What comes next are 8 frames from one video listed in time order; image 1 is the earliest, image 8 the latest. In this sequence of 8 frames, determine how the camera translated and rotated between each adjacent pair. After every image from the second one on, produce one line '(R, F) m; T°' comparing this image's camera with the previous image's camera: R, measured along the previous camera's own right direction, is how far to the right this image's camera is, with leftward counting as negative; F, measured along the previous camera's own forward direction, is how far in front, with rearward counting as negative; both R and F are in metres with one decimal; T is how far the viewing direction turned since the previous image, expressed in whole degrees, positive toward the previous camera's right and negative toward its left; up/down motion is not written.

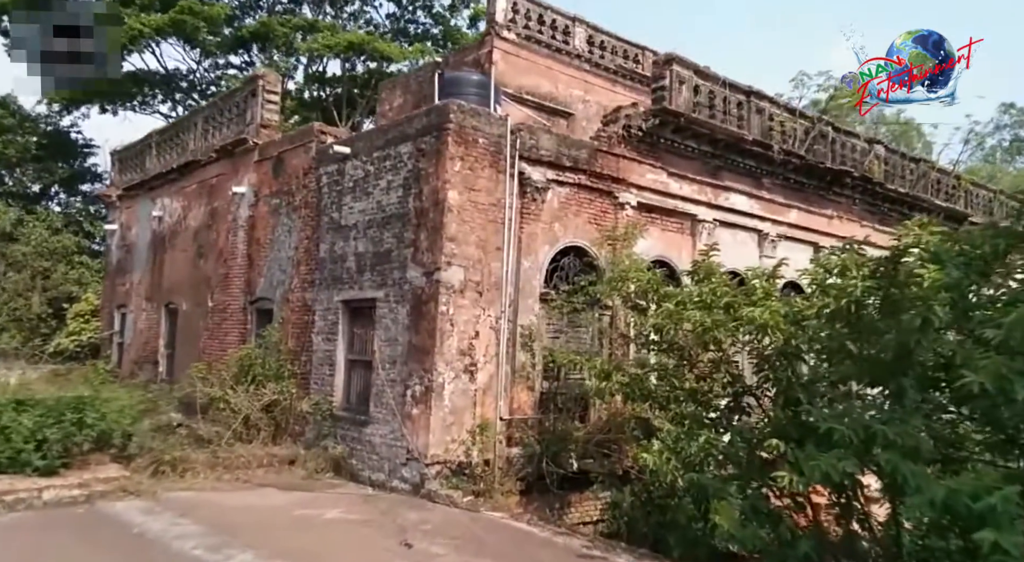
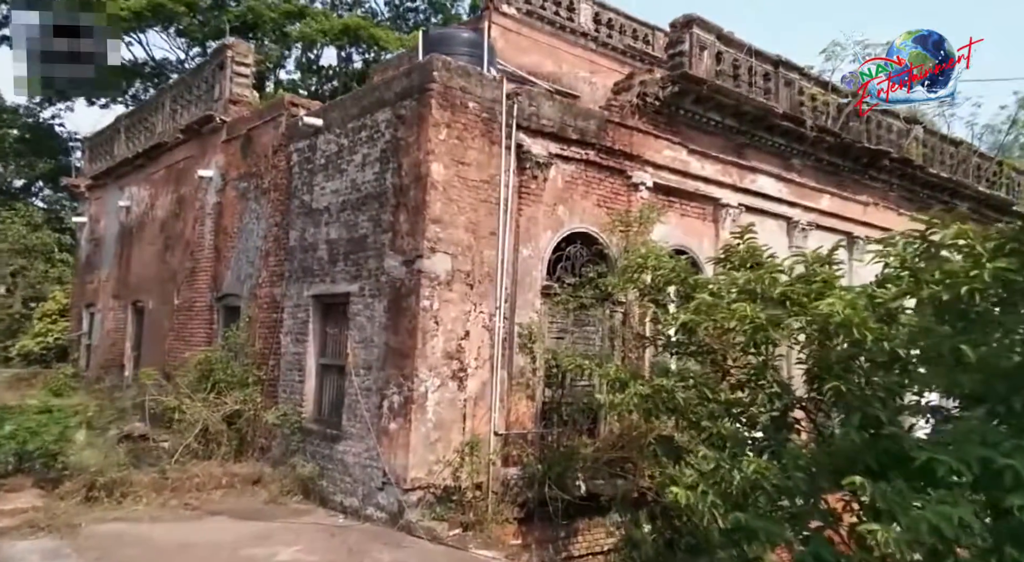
(+0.1, +1.5) m; 0°
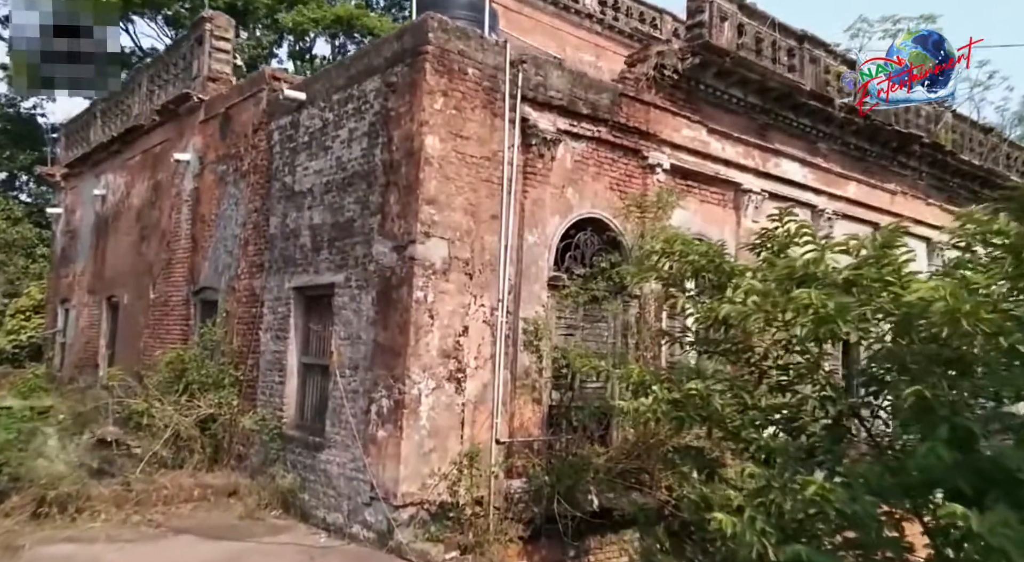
(-0.1, +0.9) m; 0°
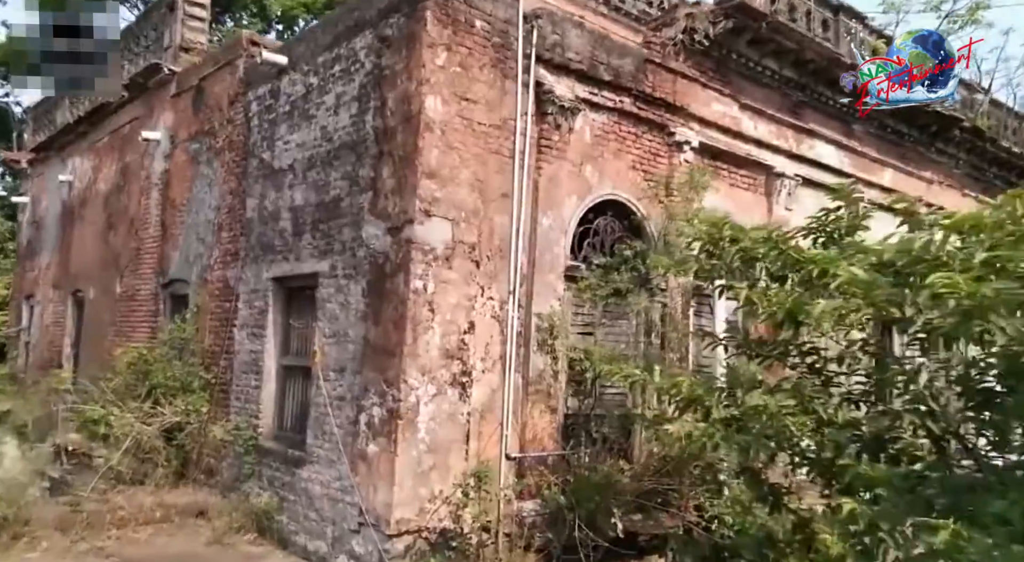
(-0.2, +1.1) m; +1°
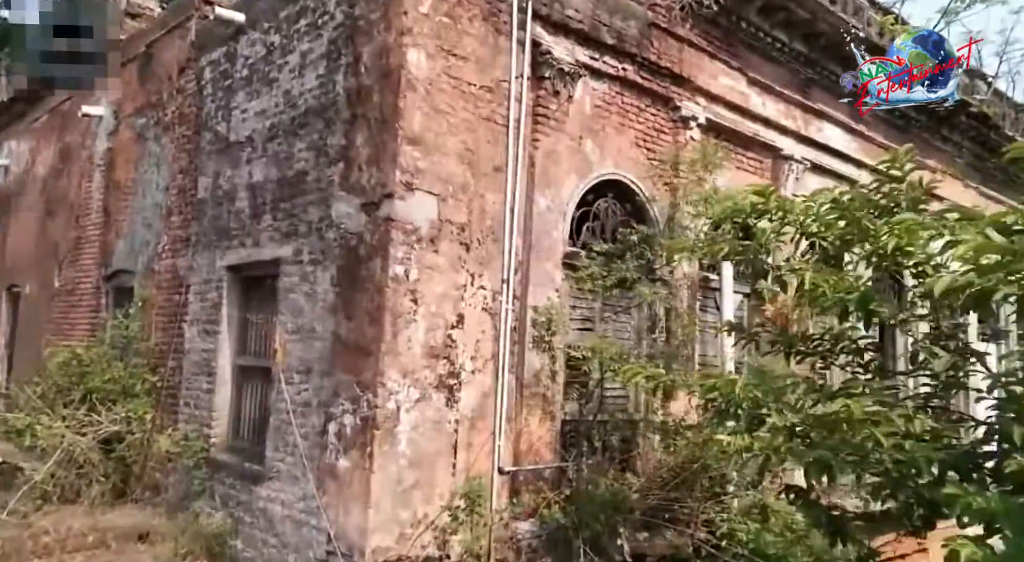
(-0.2, +0.9) m; +2°
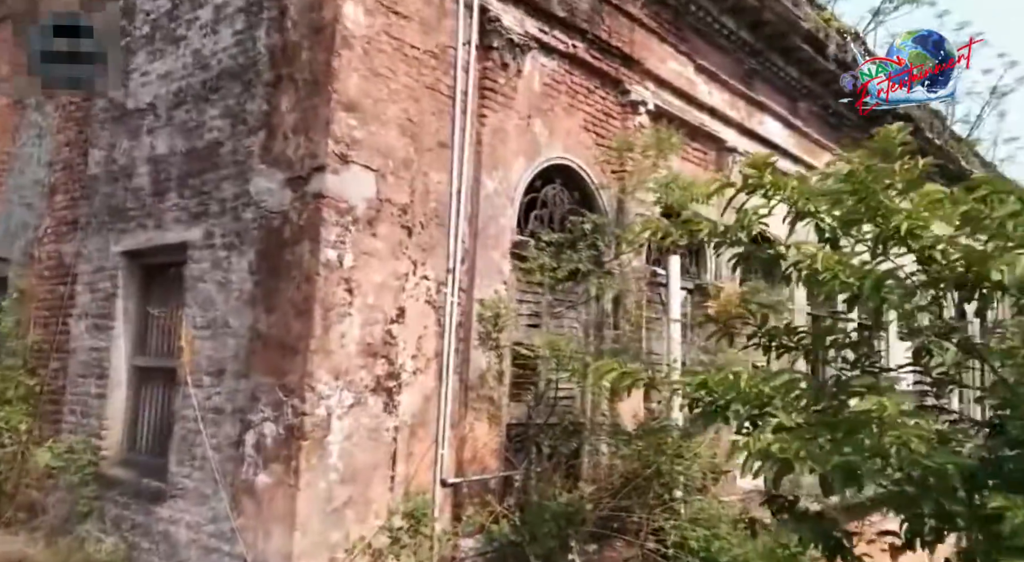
(-0.2, +0.6) m; +6°
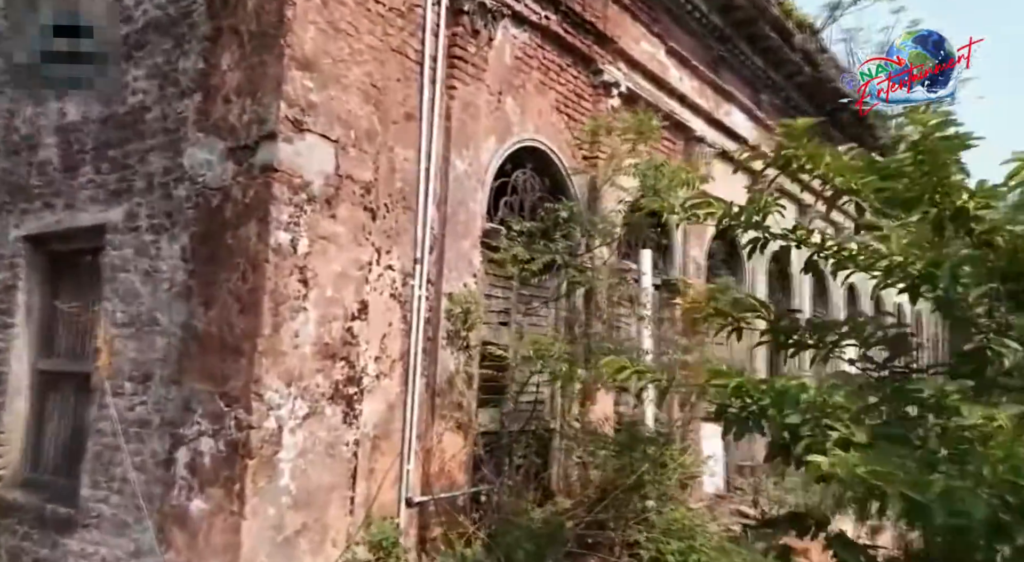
(-0.3, +0.6) m; +5°
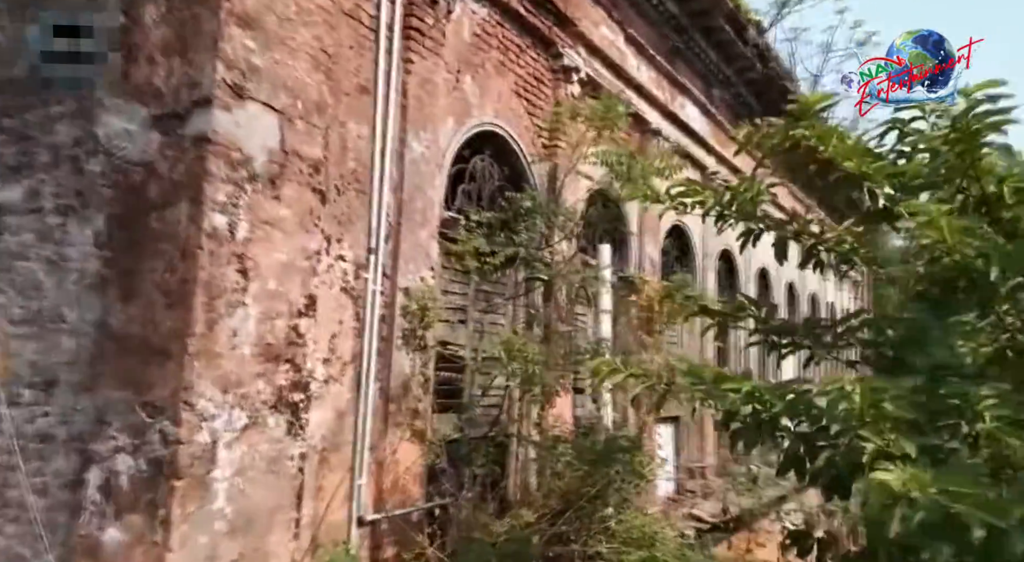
(-0.2, +0.4) m; +5°
